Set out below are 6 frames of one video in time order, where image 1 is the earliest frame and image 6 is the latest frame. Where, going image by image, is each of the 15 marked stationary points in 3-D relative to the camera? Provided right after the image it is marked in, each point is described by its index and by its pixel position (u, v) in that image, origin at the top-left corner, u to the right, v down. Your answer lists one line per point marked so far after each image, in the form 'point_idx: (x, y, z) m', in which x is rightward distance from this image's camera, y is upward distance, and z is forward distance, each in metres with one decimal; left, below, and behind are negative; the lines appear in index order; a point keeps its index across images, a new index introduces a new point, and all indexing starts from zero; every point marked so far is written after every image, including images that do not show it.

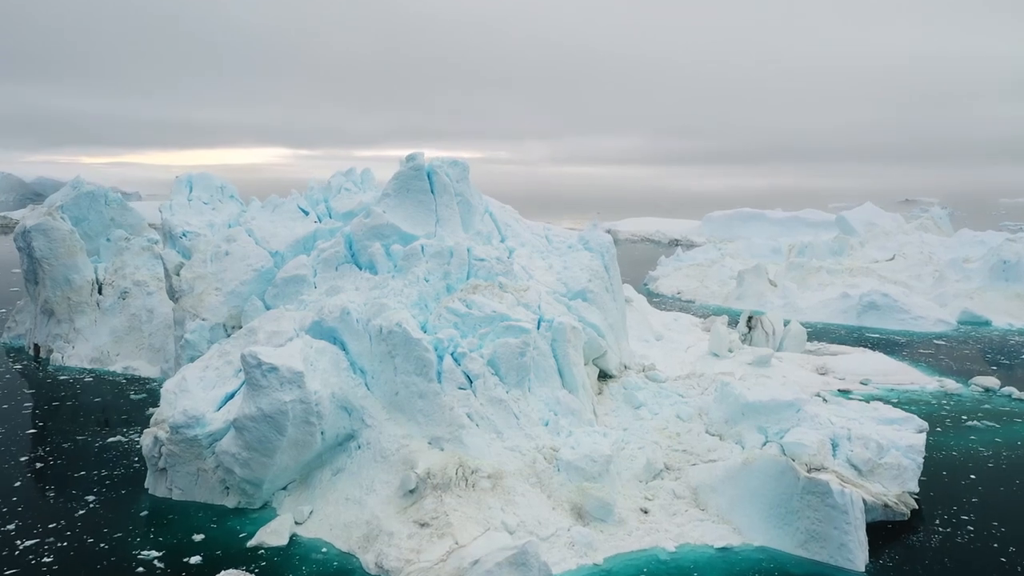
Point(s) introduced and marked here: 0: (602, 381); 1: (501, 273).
0: (+1.1, -1.2, +12.3) m
1: (-0.1, +0.2, +11.2) m
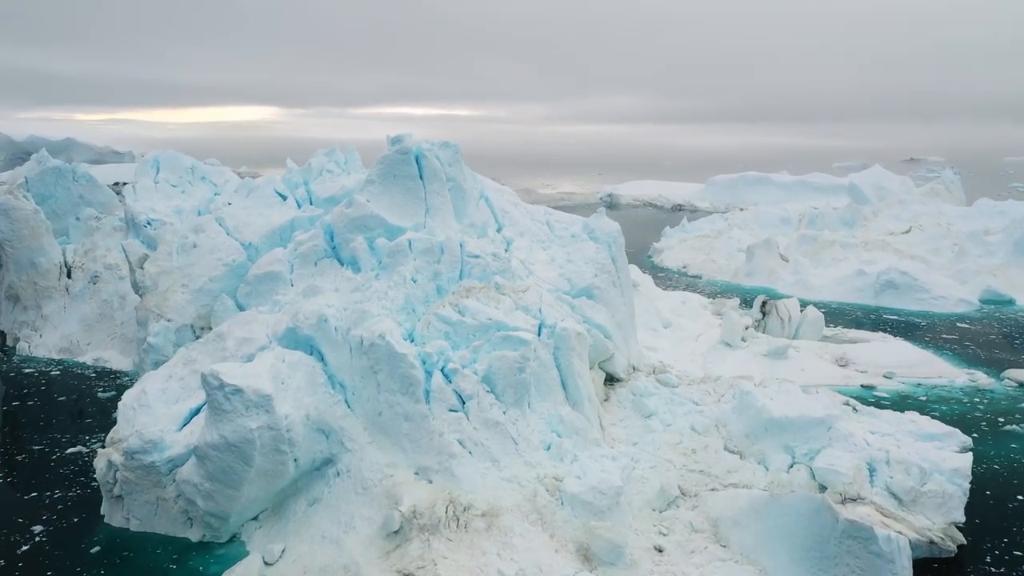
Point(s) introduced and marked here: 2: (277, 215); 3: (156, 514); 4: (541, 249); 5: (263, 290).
0: (+1.1, -1.1, +11.2) m
1: (-0.2, +0.2, +10.0) m
2: (-2.8, +0.9, +11.6) m
3: (-3.2, -2.0, +8.7) m
4: (+0.3, +0.5, +11.6) m
5: (-2.7, 0.0, +10.5) m
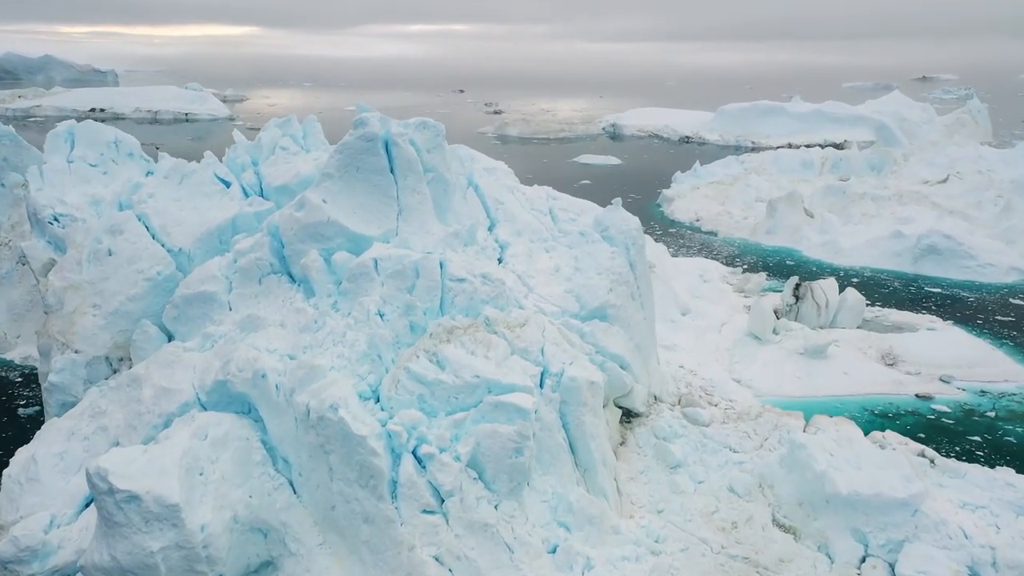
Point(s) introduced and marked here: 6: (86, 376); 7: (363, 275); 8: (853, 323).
0: (+1.1, -1.3, +9.2) m
1: (-0.2, -0.1, +7.9) m
2: (-2.8, +0.8, +9.4) m
3: (-3.2, -2.4, +6.8) m
4: (+0.3, +0.3, +9.4) m
5: (-2.7, -0.2, +8.4) m
6: (-3.7, -0.8, +8.4) m
7: (-1.2, +0.1, +7.7) m
8: (+5.0, -0.5, +14.3) m
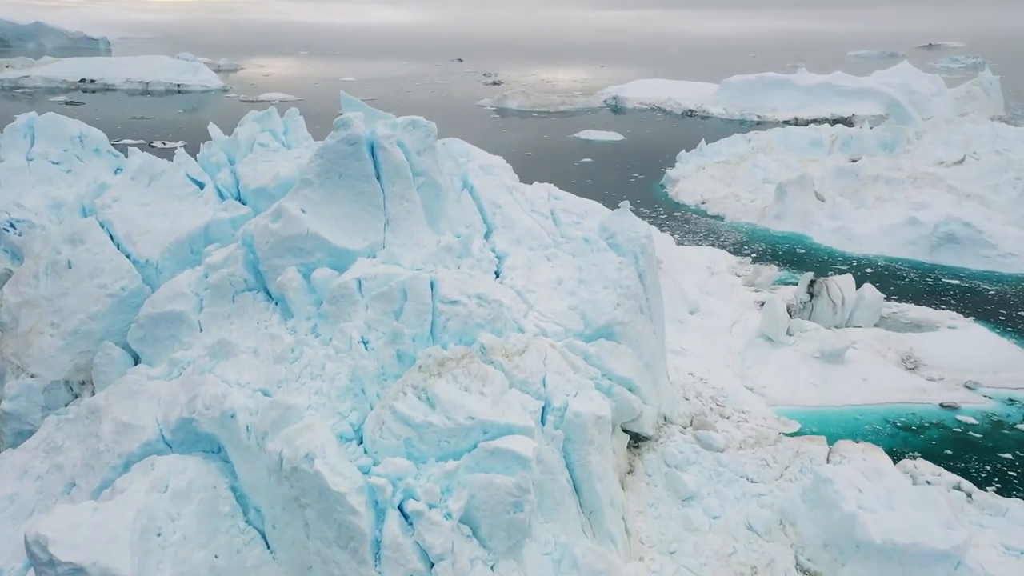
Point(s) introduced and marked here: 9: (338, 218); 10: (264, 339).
0: (+1.0, -1.4, +8.4) m
1: (-0.2, -0.2, +7.1) m
2: (-2.9, +0.6, +8.6) m
3: (-3.2, -2.6, +6.1) m
4: (+0.3, +0.2, +8.6) m
5: (-2.7, -0.4, +7.6) m
6: (-3.7, -0.9, +7.7) m
7: (-1.2, -0.1, +7.0) m
8: (+5.0, -0.5, +13.6) m
9: (-1.4, +0.5, +7.7) m
10: (-1.8, -0.4, +7.0) m
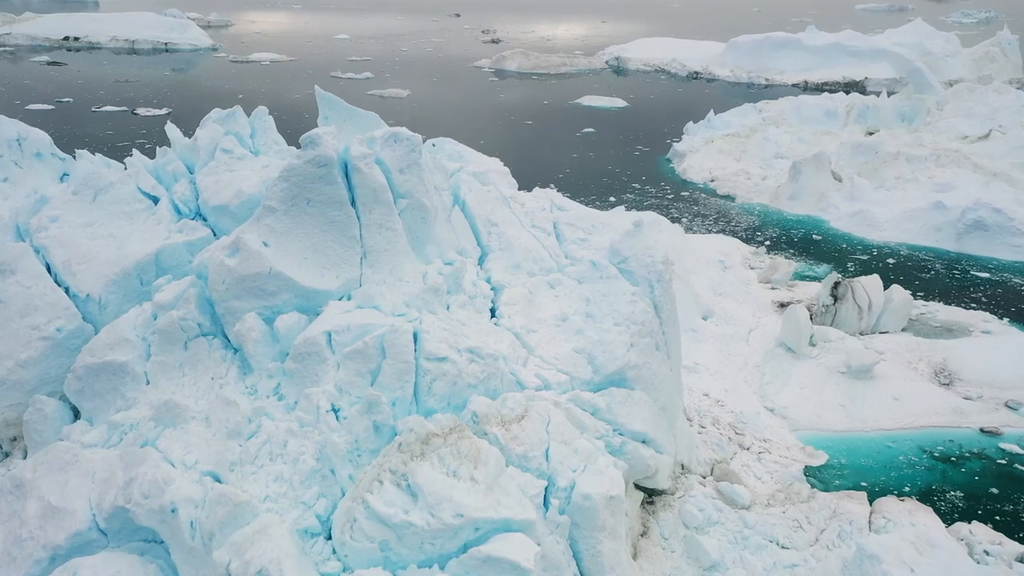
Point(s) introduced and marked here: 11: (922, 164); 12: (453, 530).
0: (+1.0, -1.7, +7.4) m
1: (-0.2, -0.6, +6.0) m
2: (-2.9, +0.4, +7.5) m
3: (-3.2, -2.9, +5.1) m
4: (+0.3, 0.0, +7.5) m
5: (-2.7, -0.7, +6.5) m
6: (-3.7, -1.2, +6.6) m
7: (-1.2, -0.4, +5.9) m
8: (+5.0, -0.5, +12.5) m
9: (-1.4, +0.2, +6.6) m
10: (-1.8, -0.7, +6.0) m
11: (+8.0, +2.4, +19.2) m
12: (-0.3, -1.3, +5.1) m
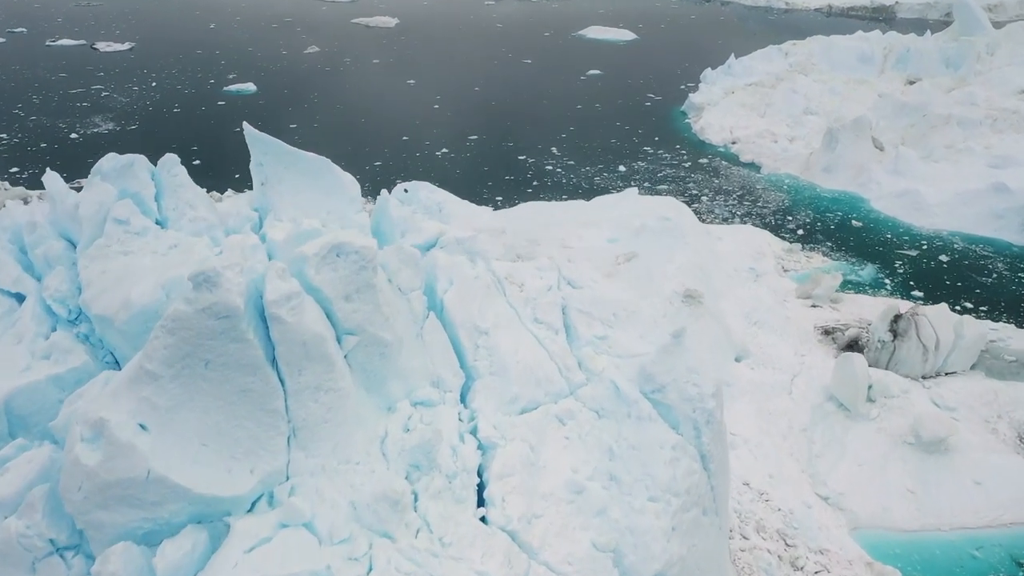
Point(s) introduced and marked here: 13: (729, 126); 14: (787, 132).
0: (+1.0, -2.5, +5.5) m
1: (-0.3, -1.5, +4.0) m
2: (-2.9, -0.4, +5.4) m
3: (-3.3, -4.0, +3.3) m
4: (+0.2, -0.8, +5.5) m
5: (-2.8, -1.6, +4.5) m
6: (-3.7, -2.1, +4.7) m
7: (-1.2, -1.4, +3.9) m
8: (+4.9, -0.8, +10.5) m
9: (-1.4, -0.7, +4.5) m
10: (-1.8, -1.7, +4.0) m
11: (+8.0, +2.7, +16.9) m
12: (-0.3, -2.3, +3.2) m
13: (+4.2, +3.2, +19.0) m
14: (+5.2, +3.0, +18.6) m
